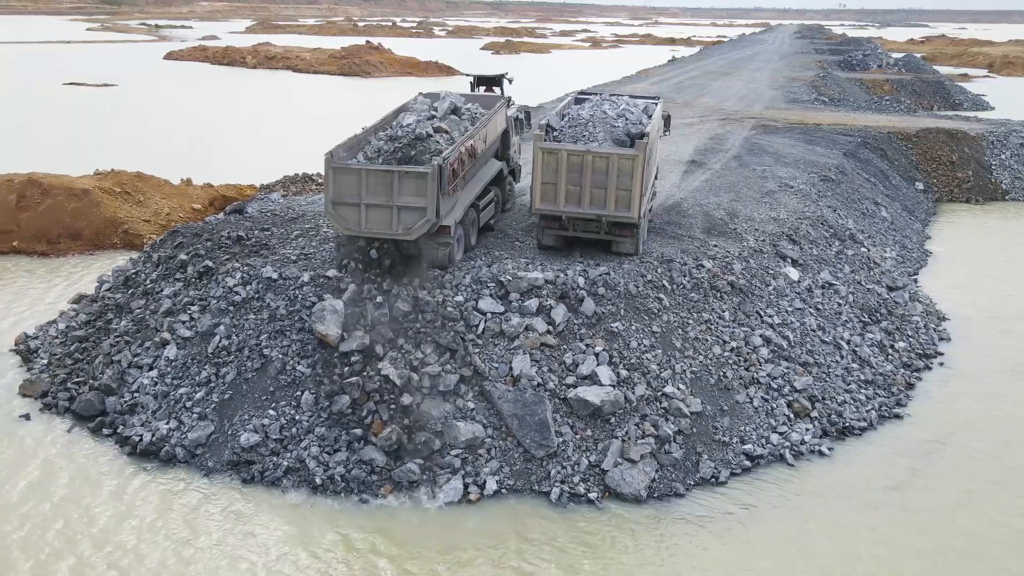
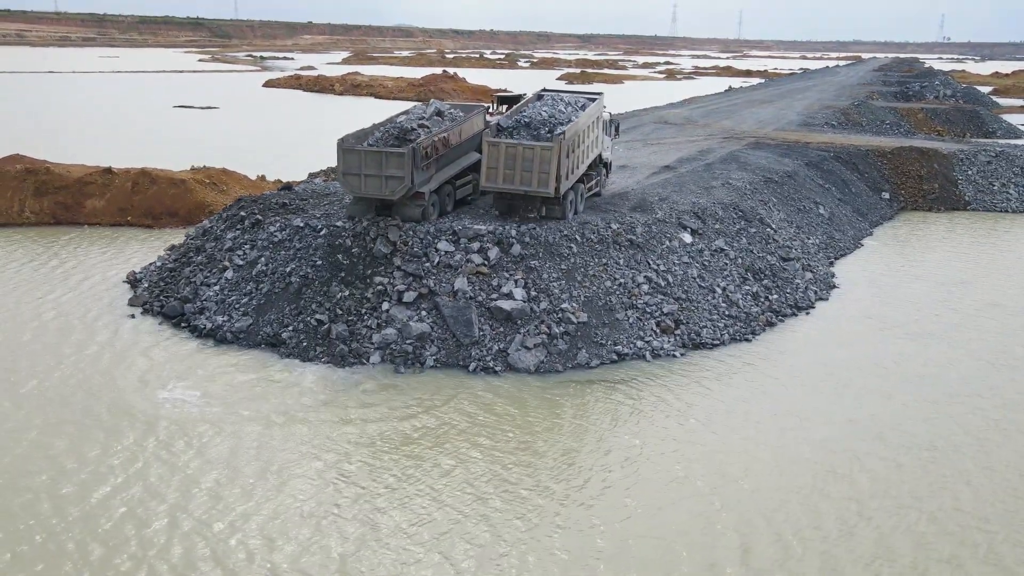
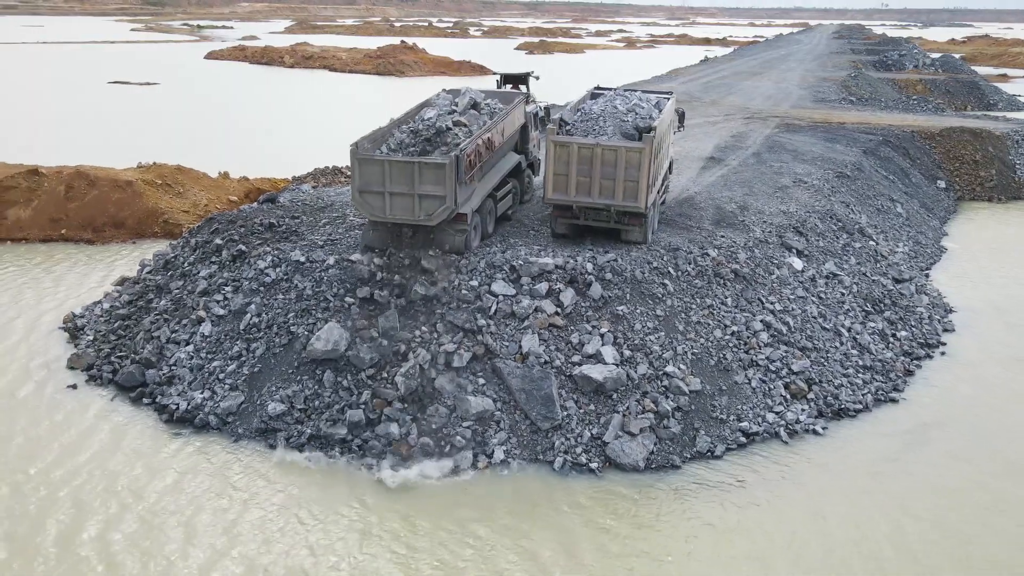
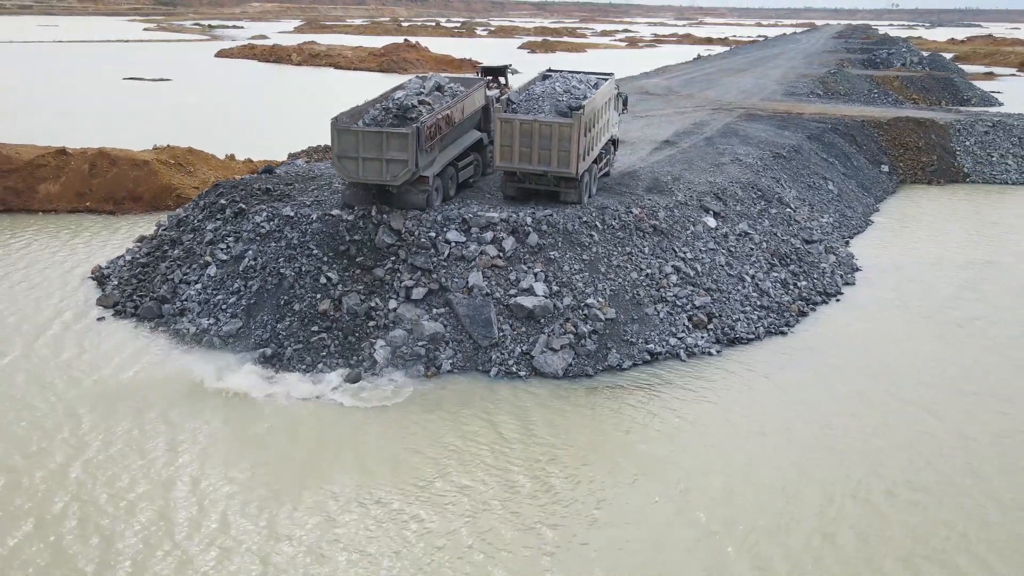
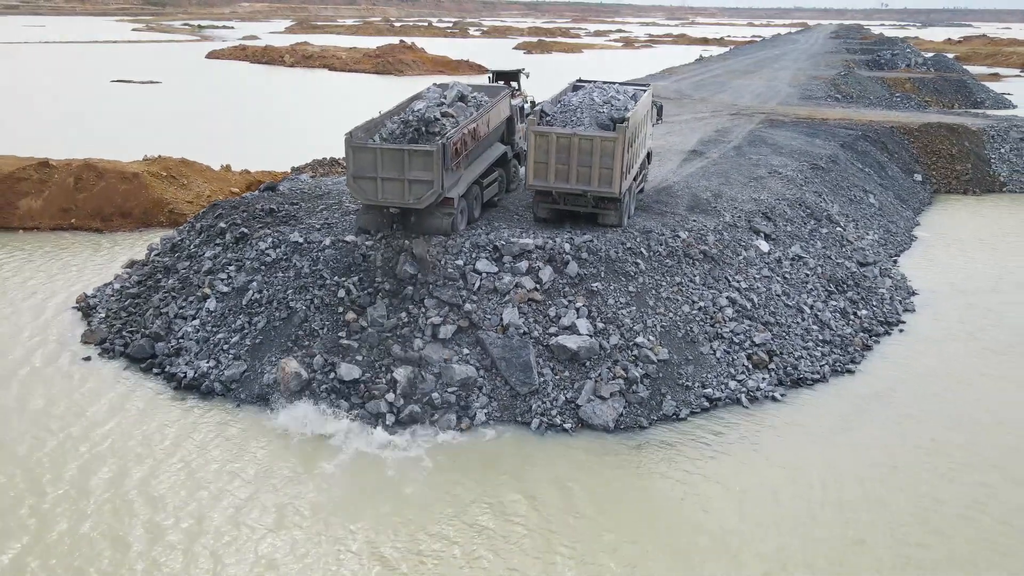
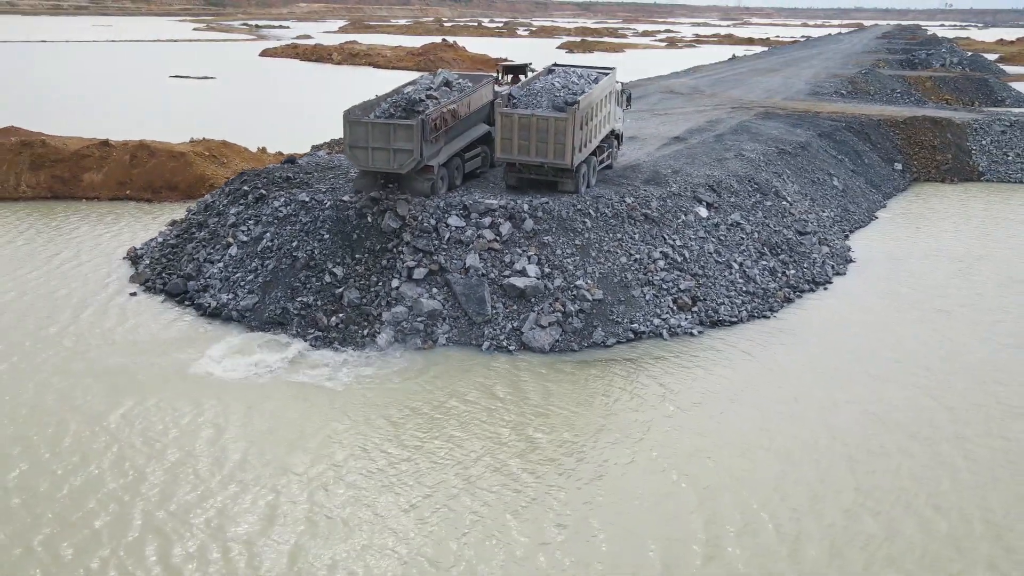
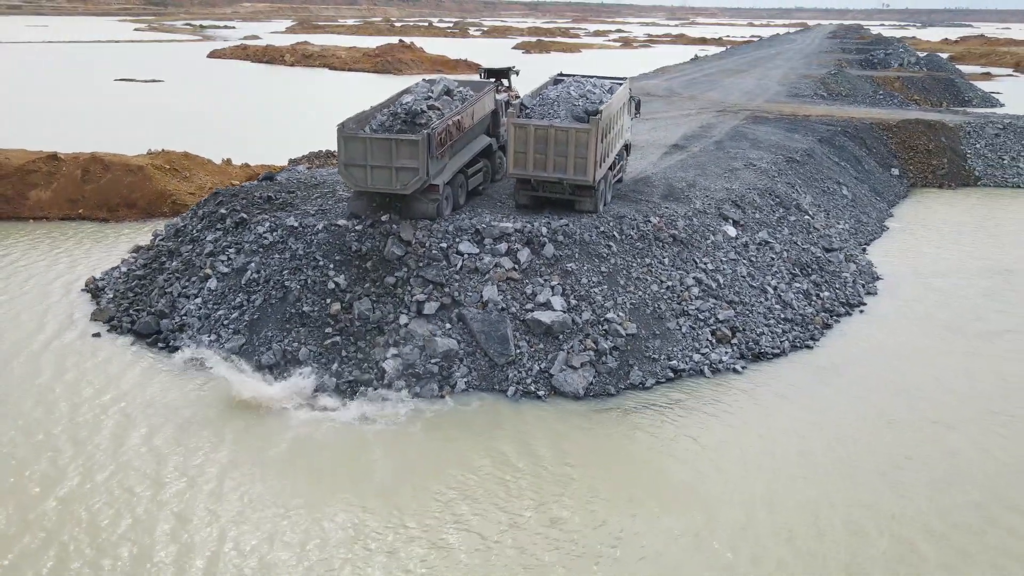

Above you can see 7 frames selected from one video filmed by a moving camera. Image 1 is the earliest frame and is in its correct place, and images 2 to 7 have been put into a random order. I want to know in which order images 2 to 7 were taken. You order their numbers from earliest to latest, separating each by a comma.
3, 5, 7, 4, 6, 2
